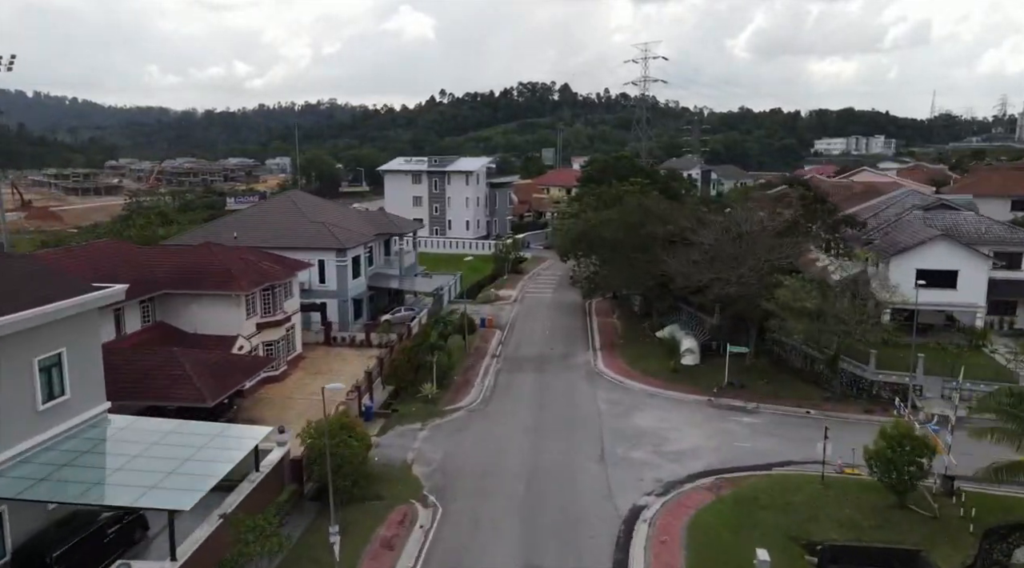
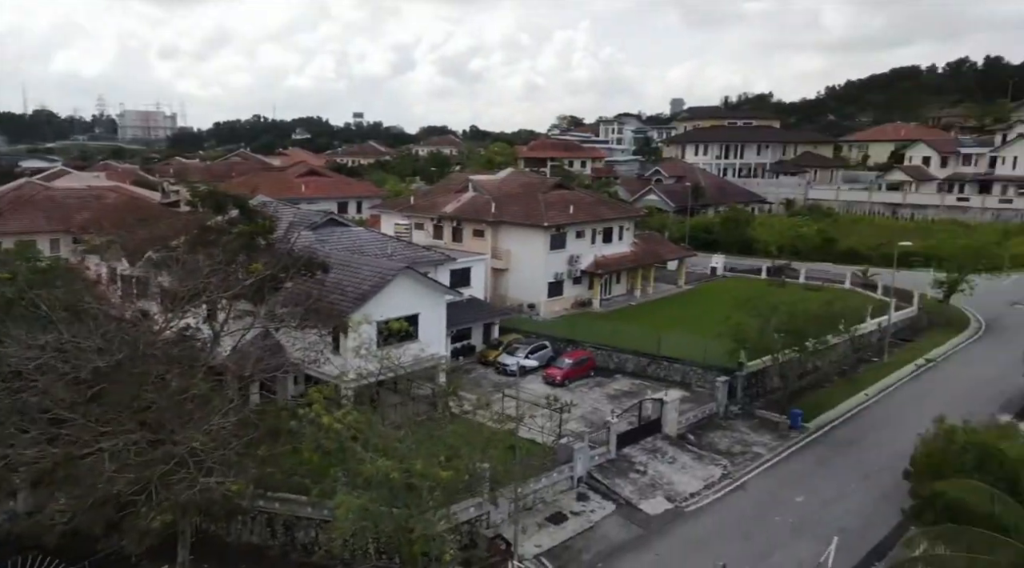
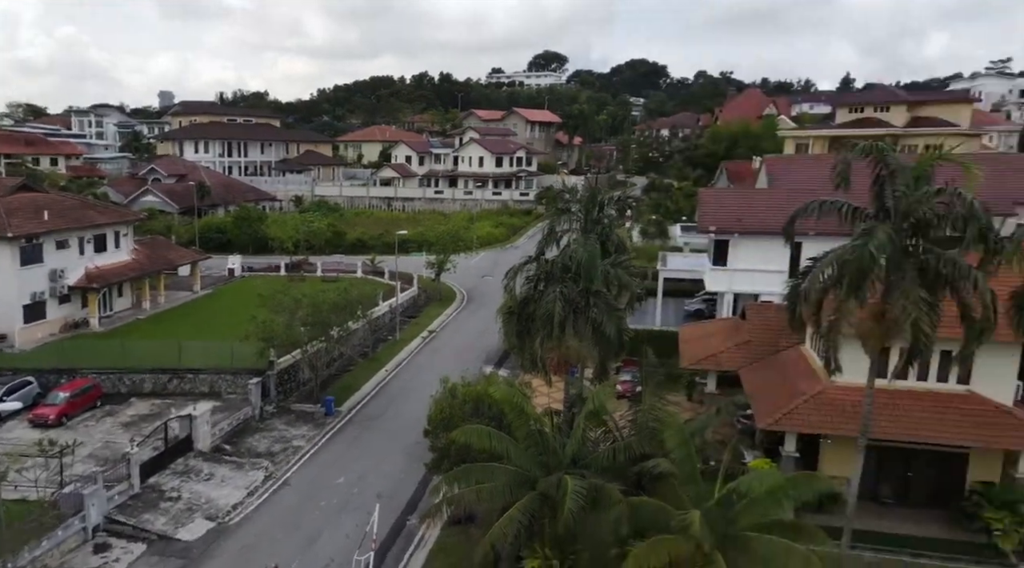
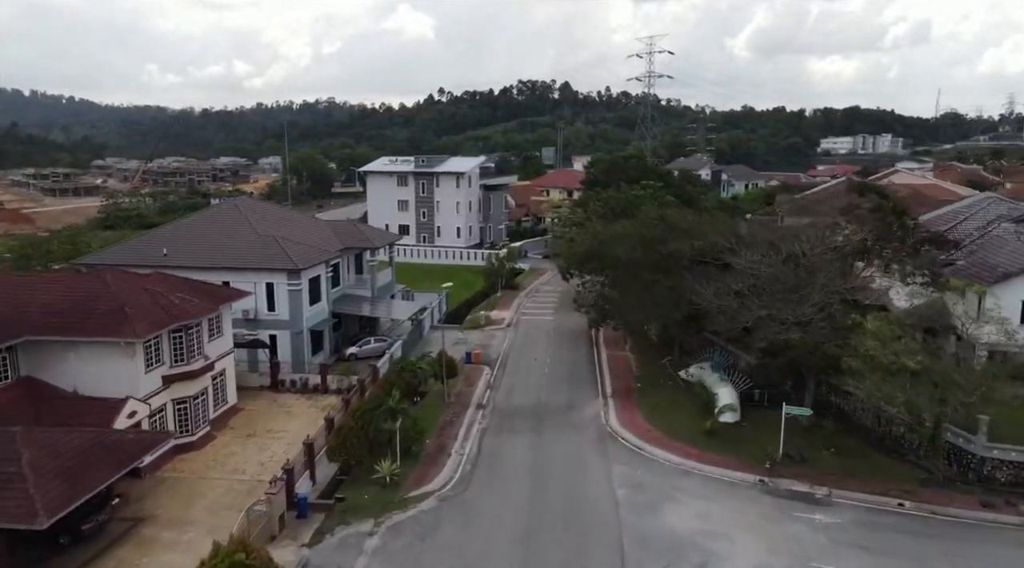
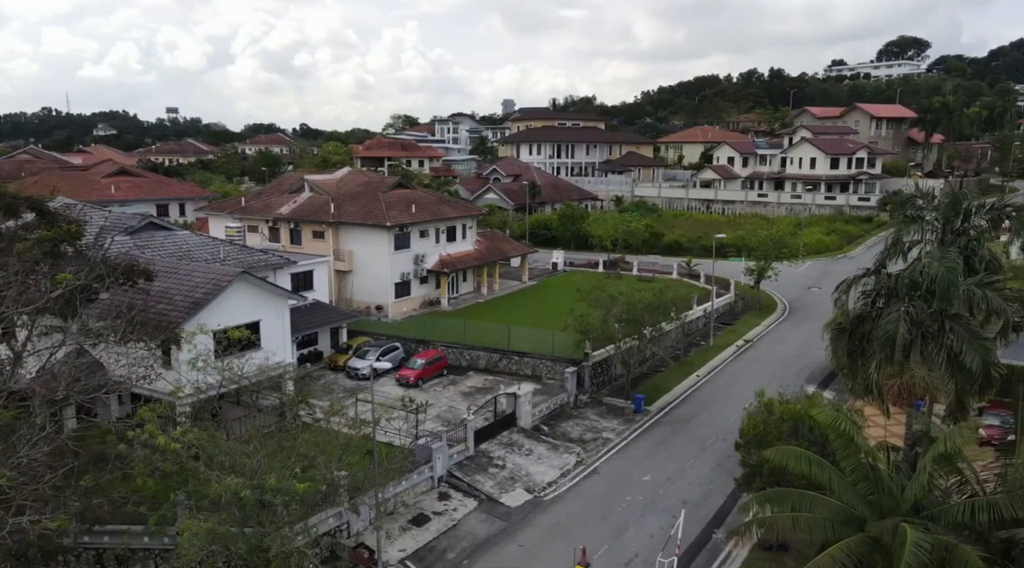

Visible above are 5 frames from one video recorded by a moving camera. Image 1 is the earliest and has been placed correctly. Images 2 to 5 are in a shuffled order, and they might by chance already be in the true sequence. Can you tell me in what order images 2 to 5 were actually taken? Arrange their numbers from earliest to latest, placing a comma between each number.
4, 2, 5, 3
